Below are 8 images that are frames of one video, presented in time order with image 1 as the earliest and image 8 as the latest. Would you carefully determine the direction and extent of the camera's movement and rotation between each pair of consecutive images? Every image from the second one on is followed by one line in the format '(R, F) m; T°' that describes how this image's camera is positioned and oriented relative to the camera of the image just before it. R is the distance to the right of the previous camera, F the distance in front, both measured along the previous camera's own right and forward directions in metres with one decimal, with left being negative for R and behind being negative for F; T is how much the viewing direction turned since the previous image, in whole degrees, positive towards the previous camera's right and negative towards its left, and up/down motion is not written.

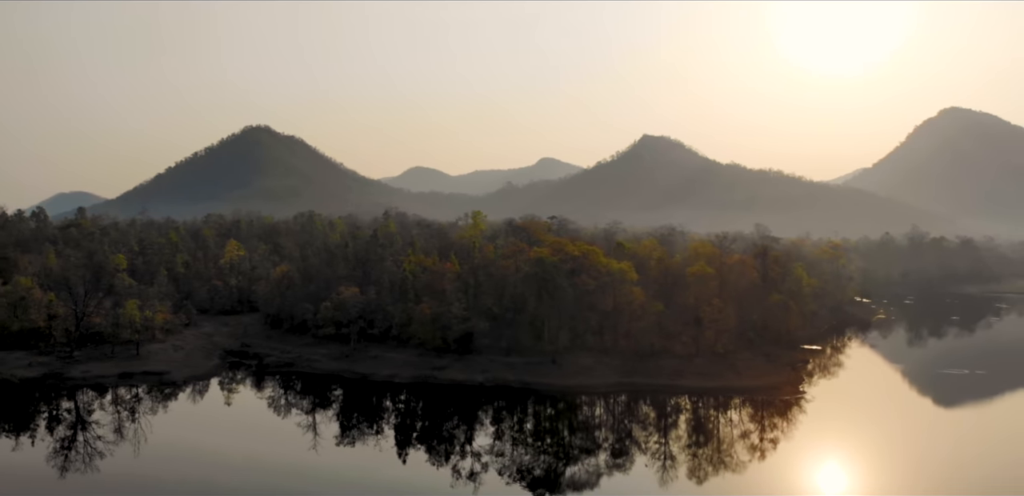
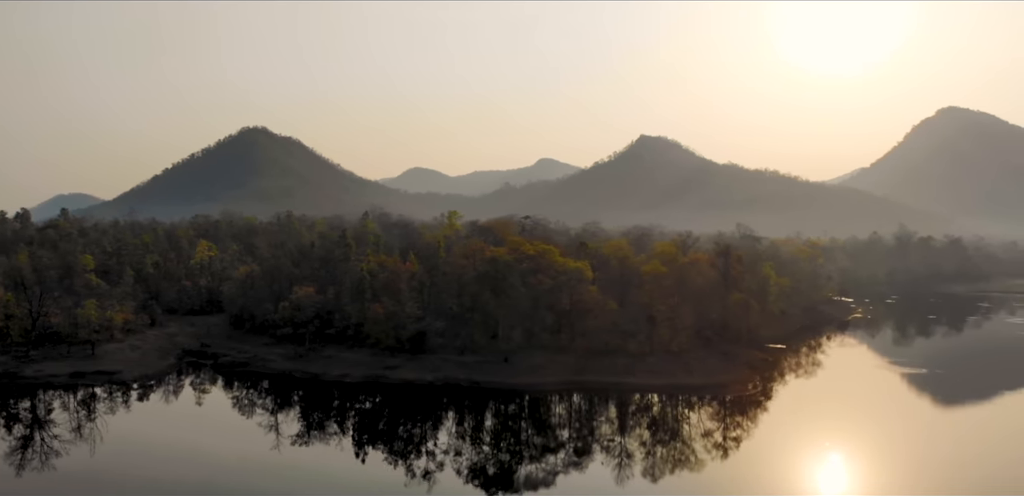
(+1.0, 0.0) m; 0°
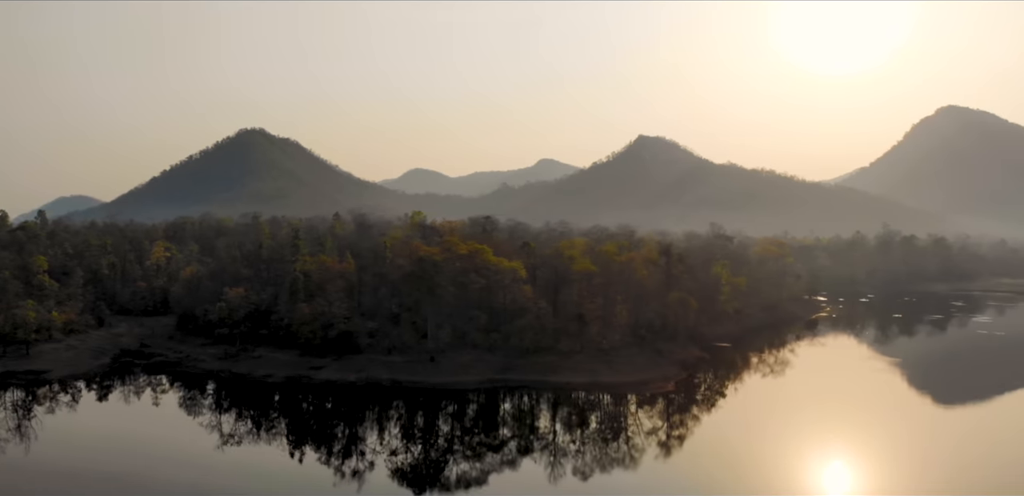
(+1.6, 0.0) m; 0°
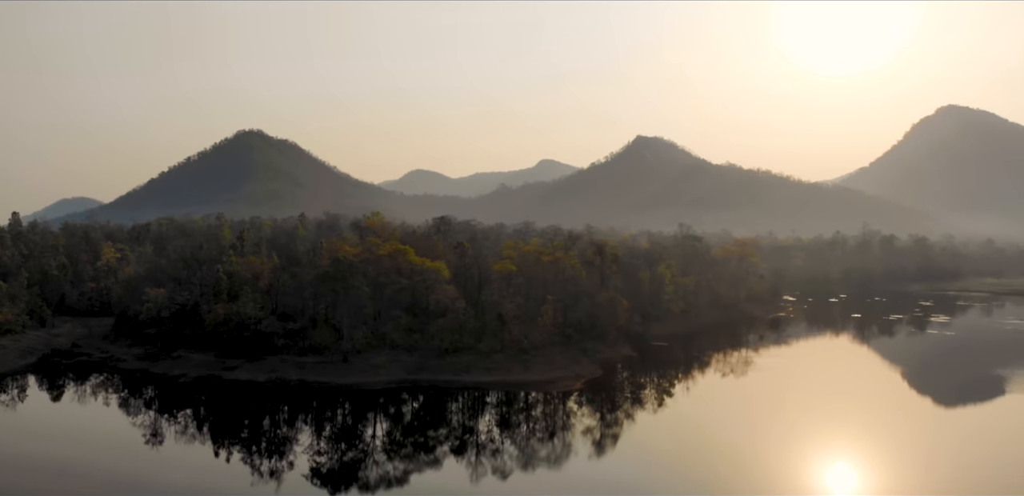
(+1.9, -0.1) m; 0°
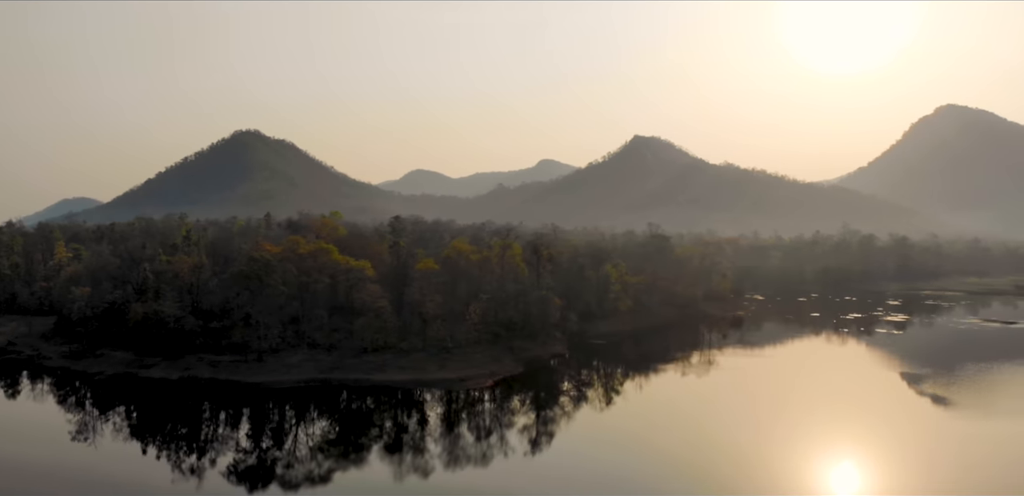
(+1.9, -0.1) m; 0°
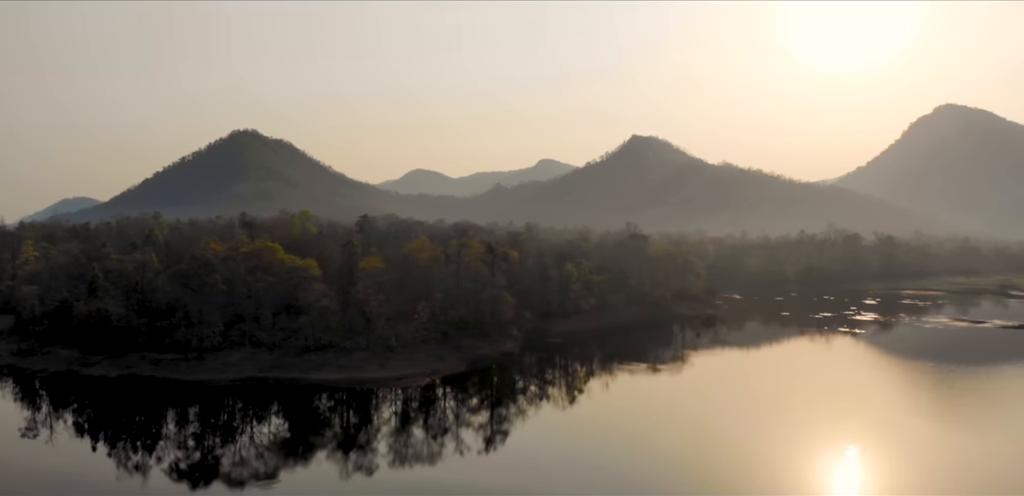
(+1.3, -0.1) m; 0°
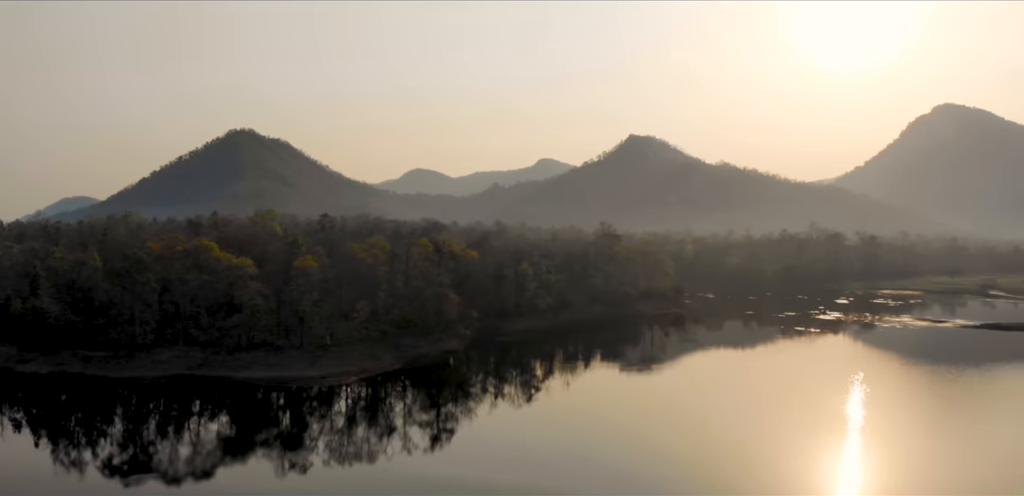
(+1.5, -0.1) m; 0°
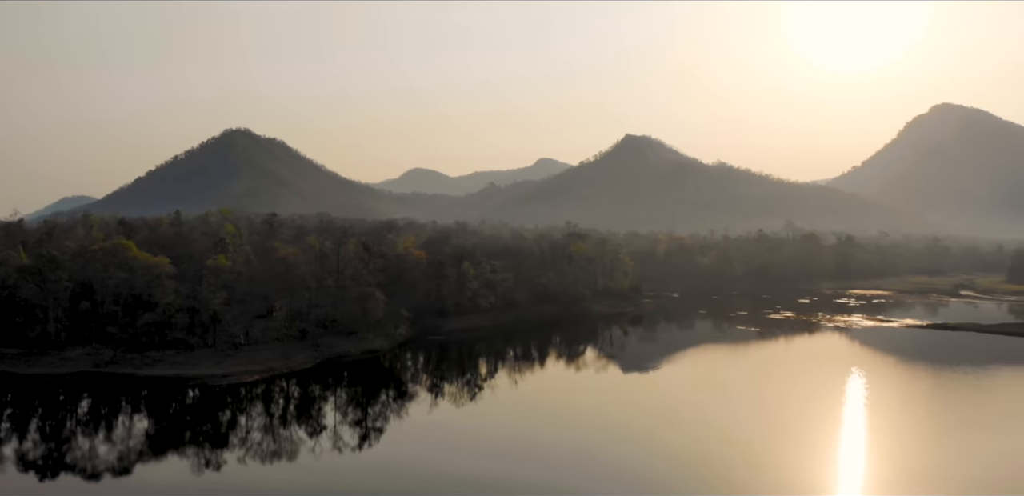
(+2.1, -0.2) m; 0°
